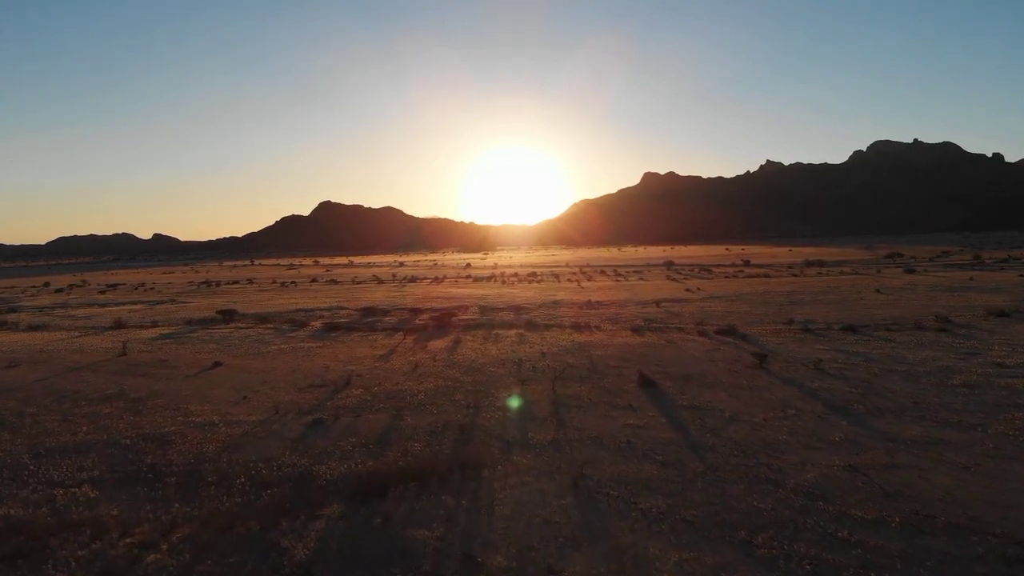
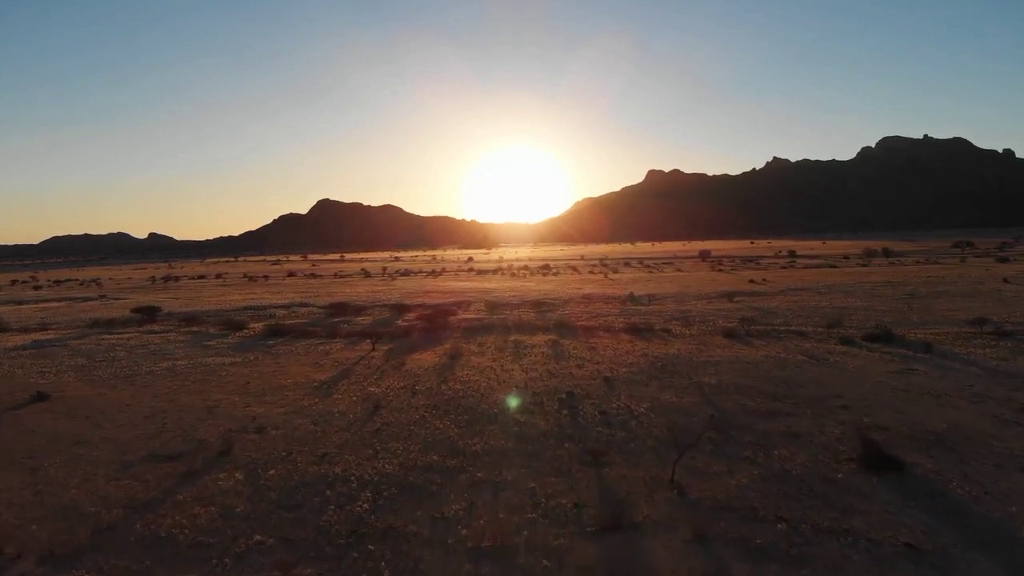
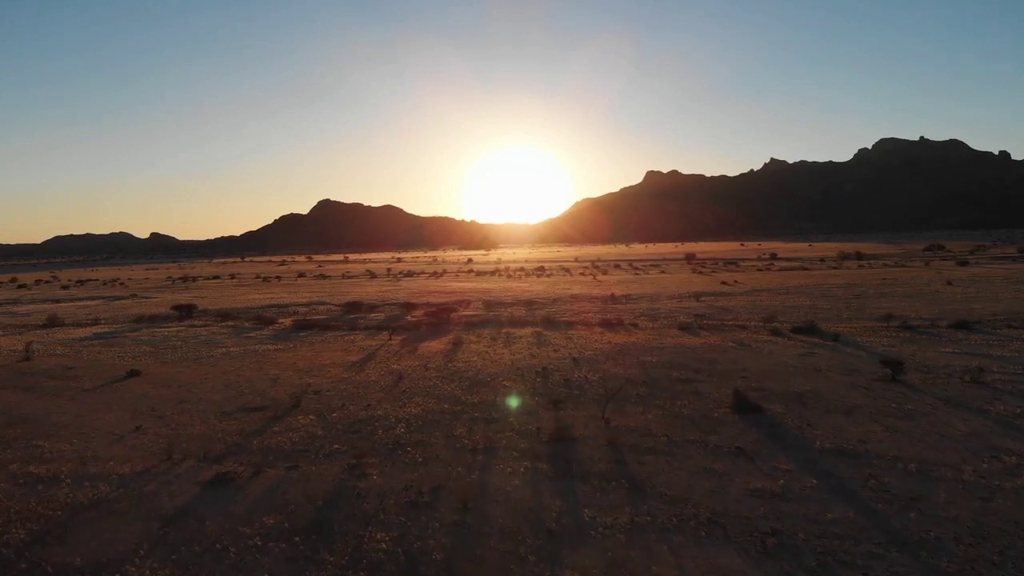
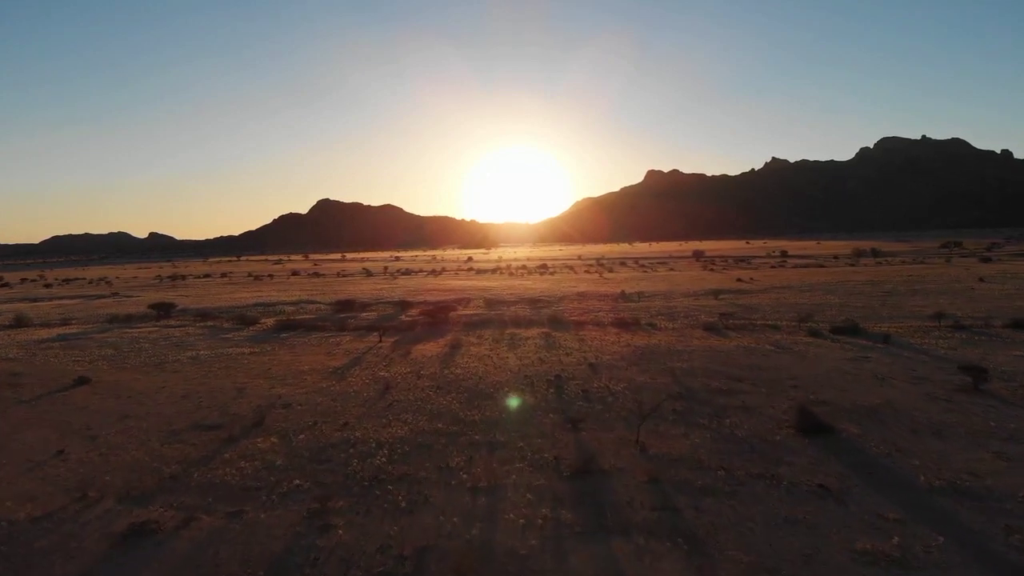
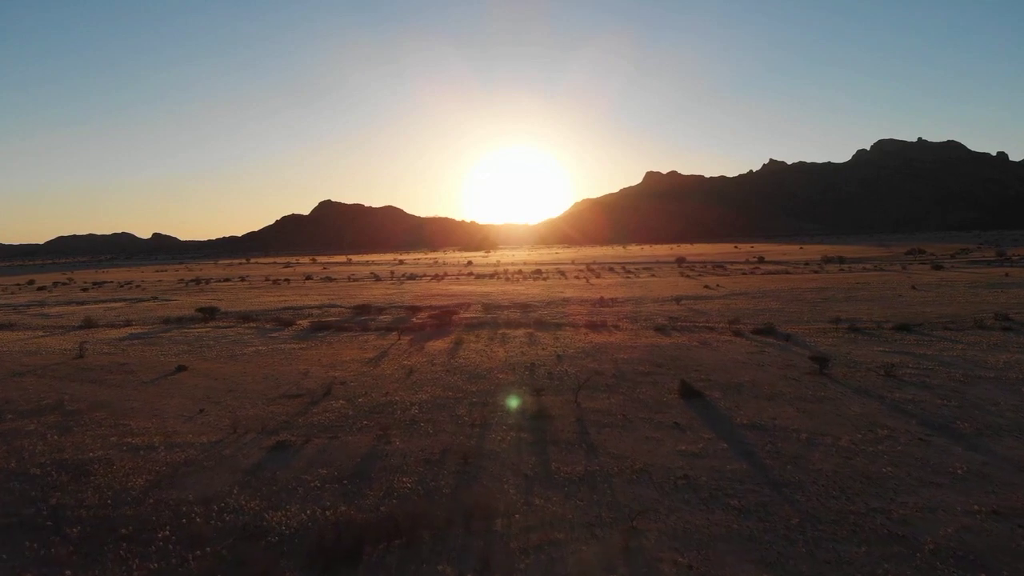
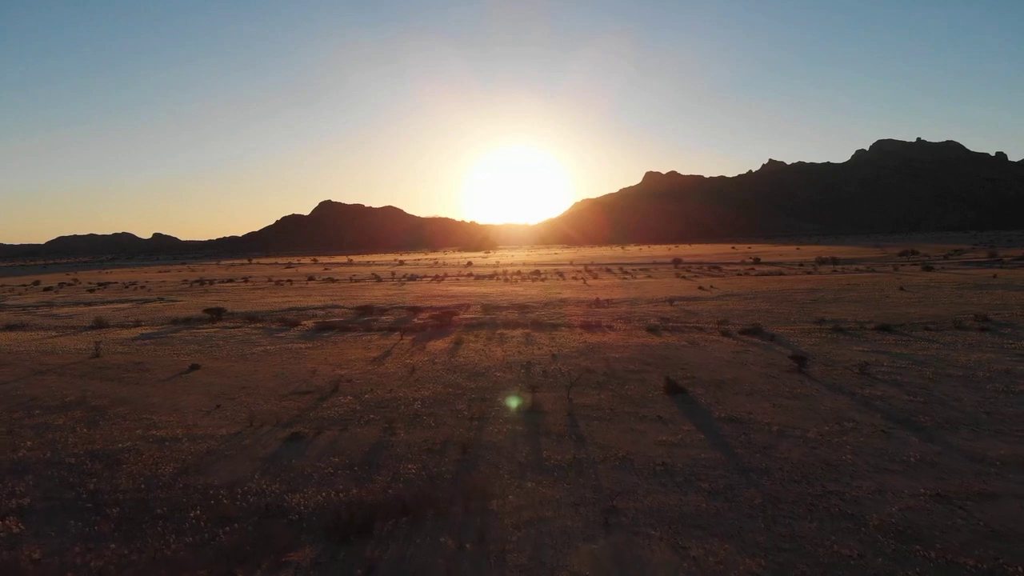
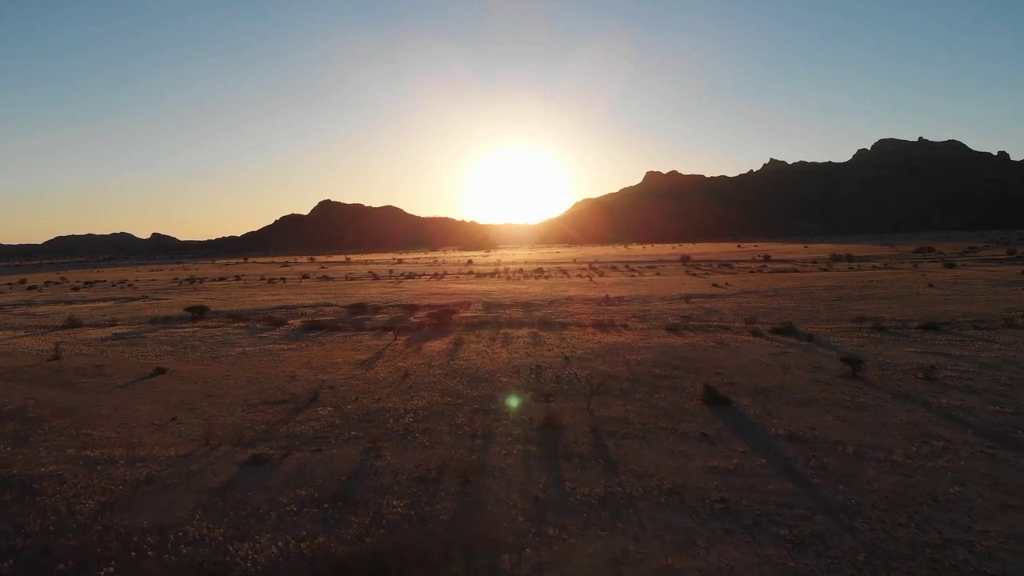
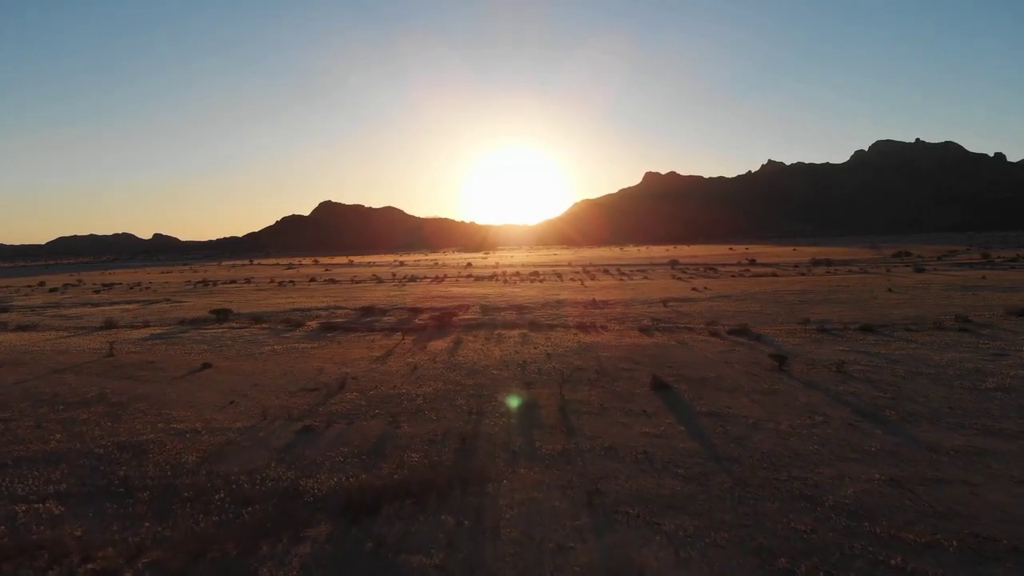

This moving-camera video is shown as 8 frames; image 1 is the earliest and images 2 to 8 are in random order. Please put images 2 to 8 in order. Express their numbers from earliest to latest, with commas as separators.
8, 6, 5, 7, 3, 4, 2
